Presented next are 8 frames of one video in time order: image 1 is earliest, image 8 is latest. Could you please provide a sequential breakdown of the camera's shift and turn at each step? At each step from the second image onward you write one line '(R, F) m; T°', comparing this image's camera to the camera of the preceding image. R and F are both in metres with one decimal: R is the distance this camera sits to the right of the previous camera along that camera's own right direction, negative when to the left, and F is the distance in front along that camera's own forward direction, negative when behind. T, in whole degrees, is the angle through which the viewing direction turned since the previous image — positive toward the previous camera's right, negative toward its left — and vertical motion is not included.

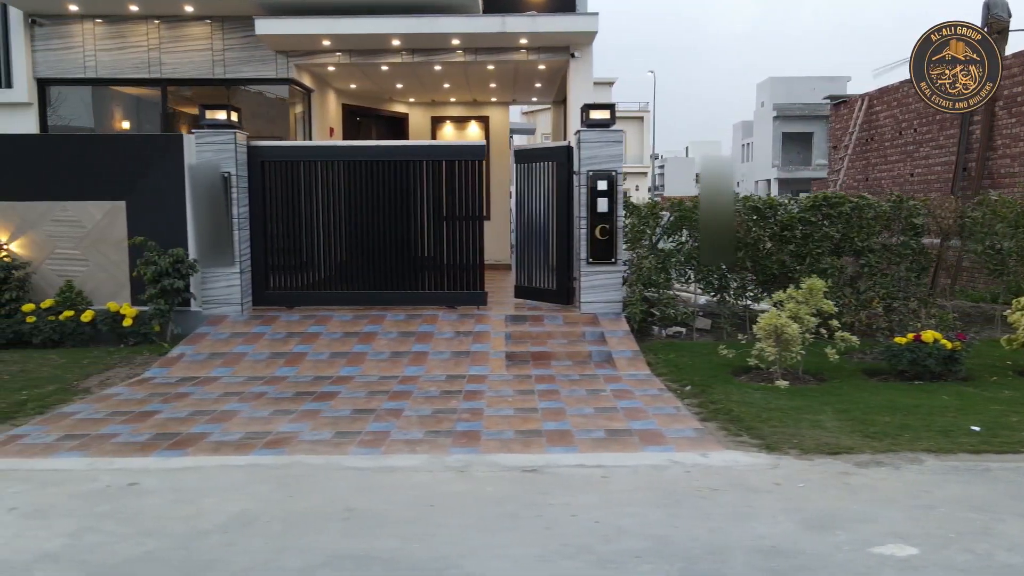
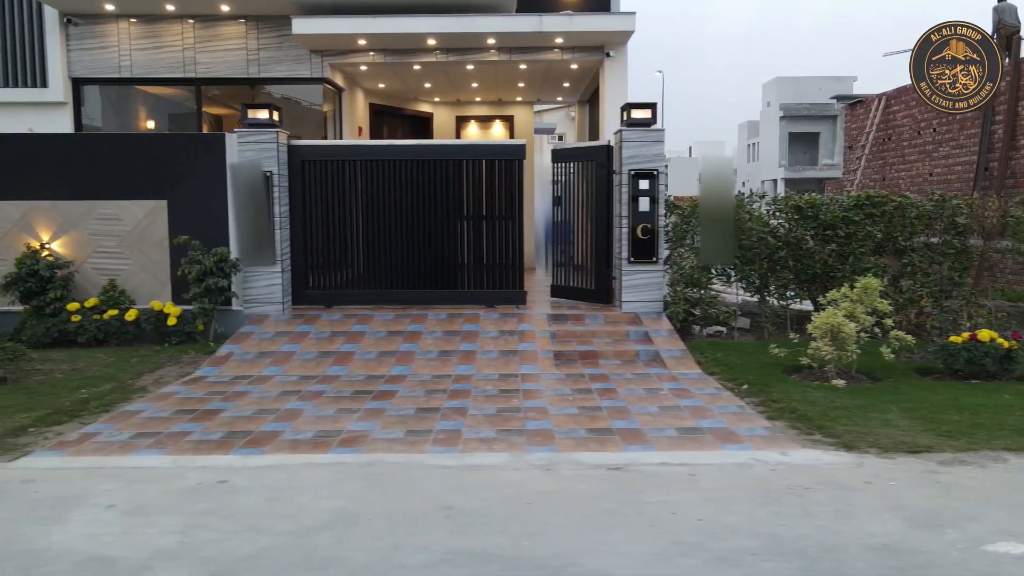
(-0.3, 0.0) m; 0°
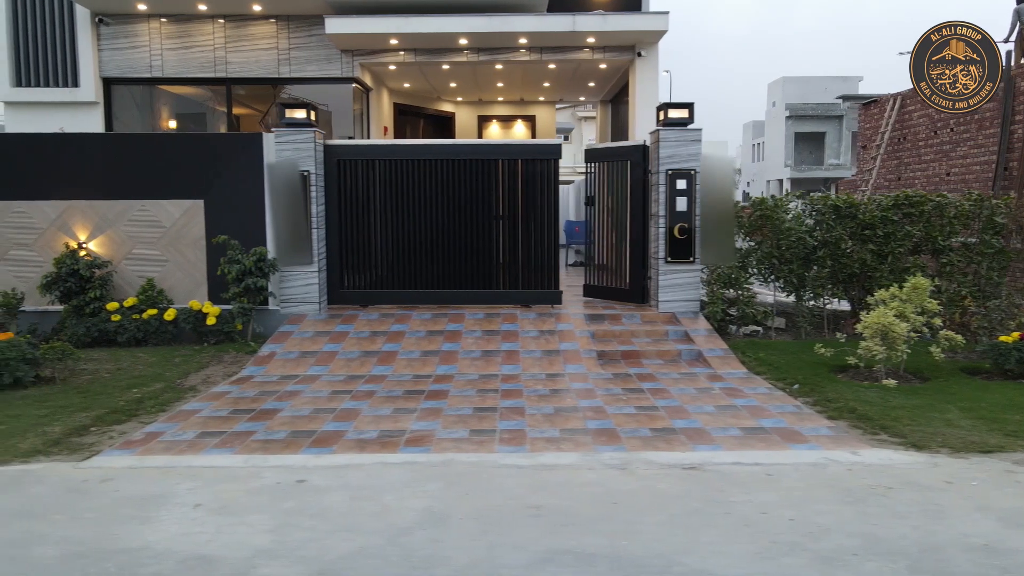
(-0.2, 0.0) m; 0°
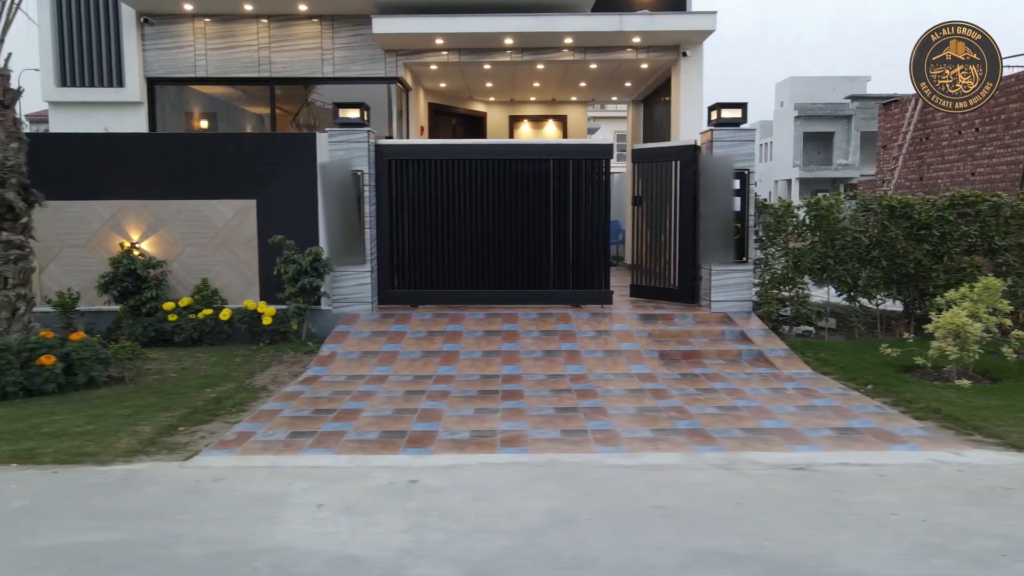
(-0.3, 0.0) m; 0°
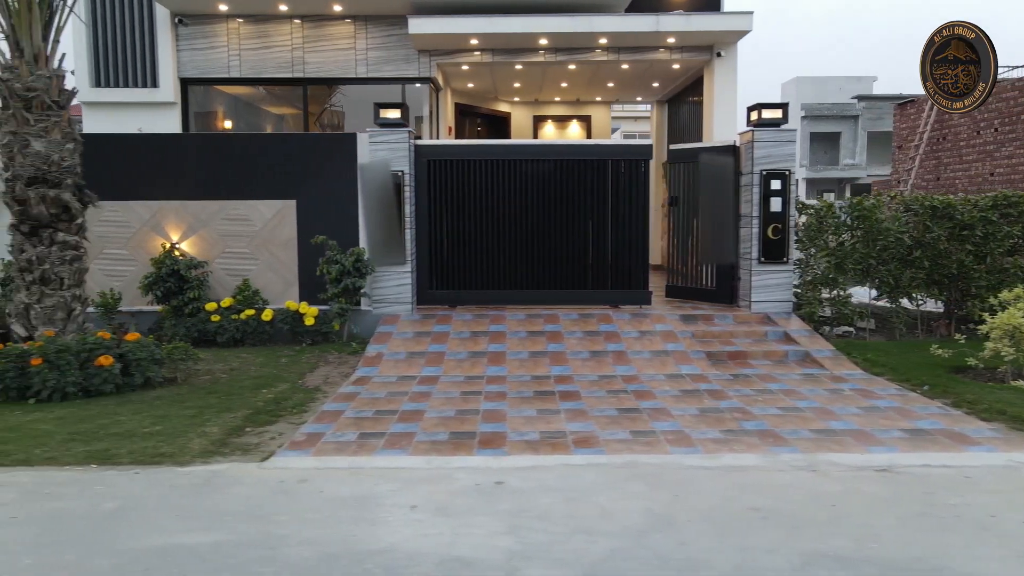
(-0.3, 0.0) m; 0°
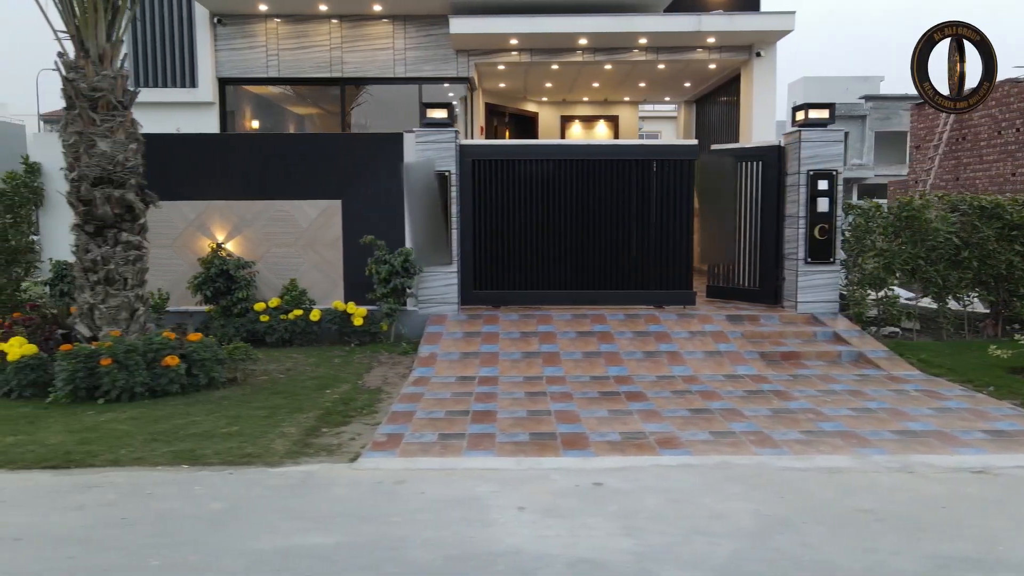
(-0.3, 0.0) m; 0°
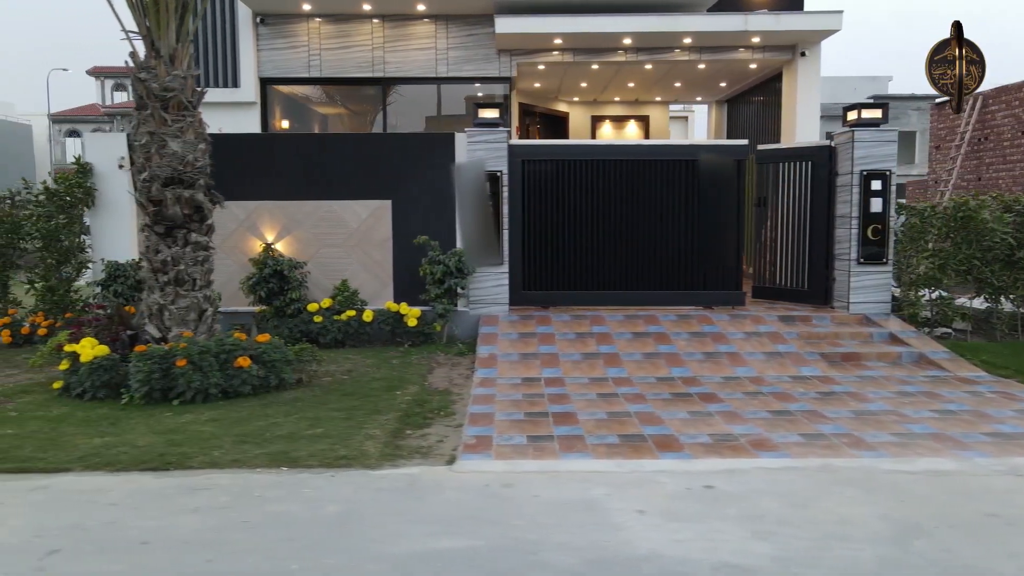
(-0.3, 0.0) m; 0°
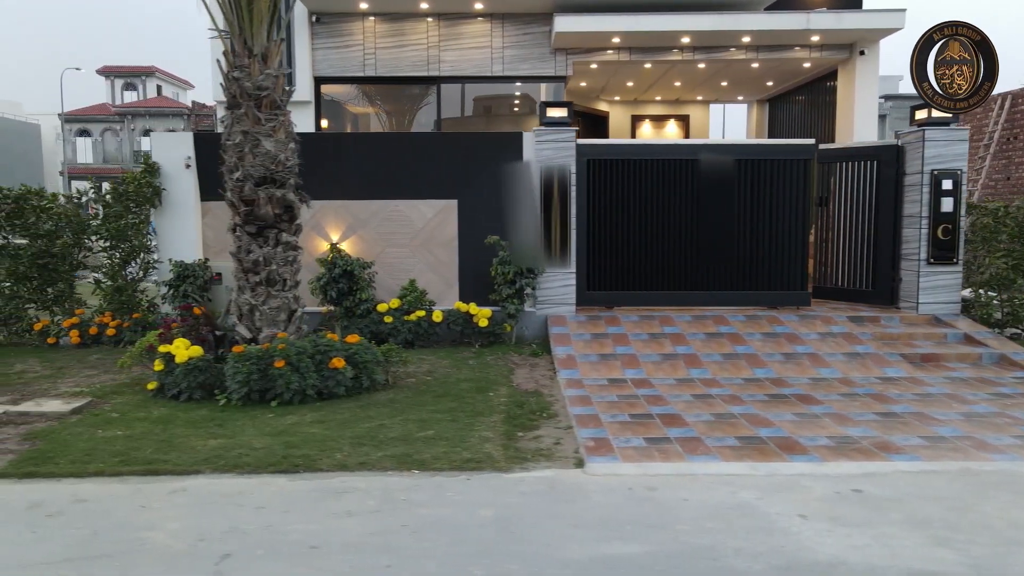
(-0.4, +0.1) m; 0°
